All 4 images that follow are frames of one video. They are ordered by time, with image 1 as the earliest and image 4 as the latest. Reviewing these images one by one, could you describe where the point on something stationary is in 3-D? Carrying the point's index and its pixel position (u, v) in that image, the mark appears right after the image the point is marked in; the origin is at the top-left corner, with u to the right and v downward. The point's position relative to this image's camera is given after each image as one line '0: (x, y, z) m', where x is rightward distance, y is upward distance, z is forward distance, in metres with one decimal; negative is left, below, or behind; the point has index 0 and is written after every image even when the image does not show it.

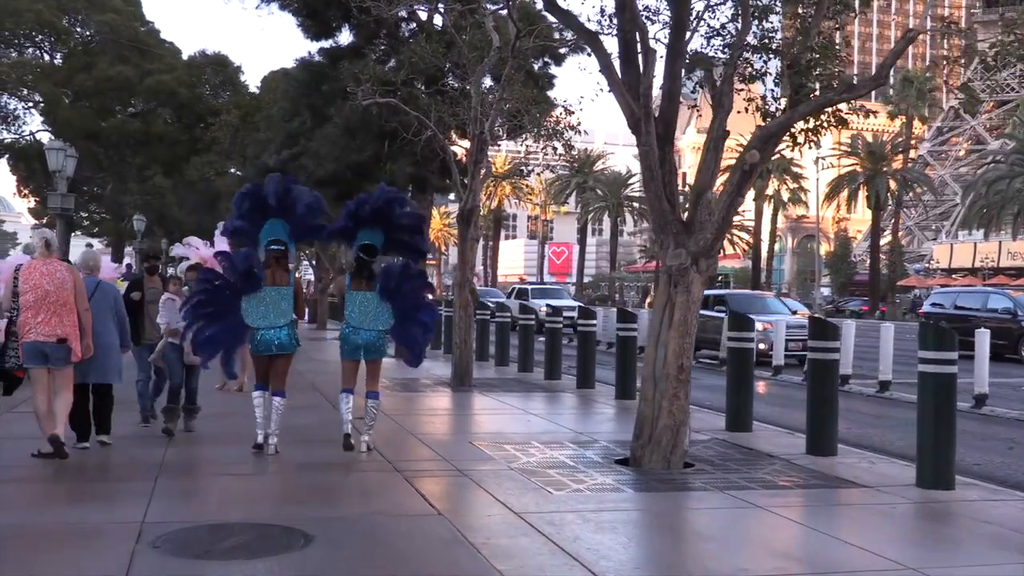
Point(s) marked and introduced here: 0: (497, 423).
0: (-0.2, -1.5, +12.0) m
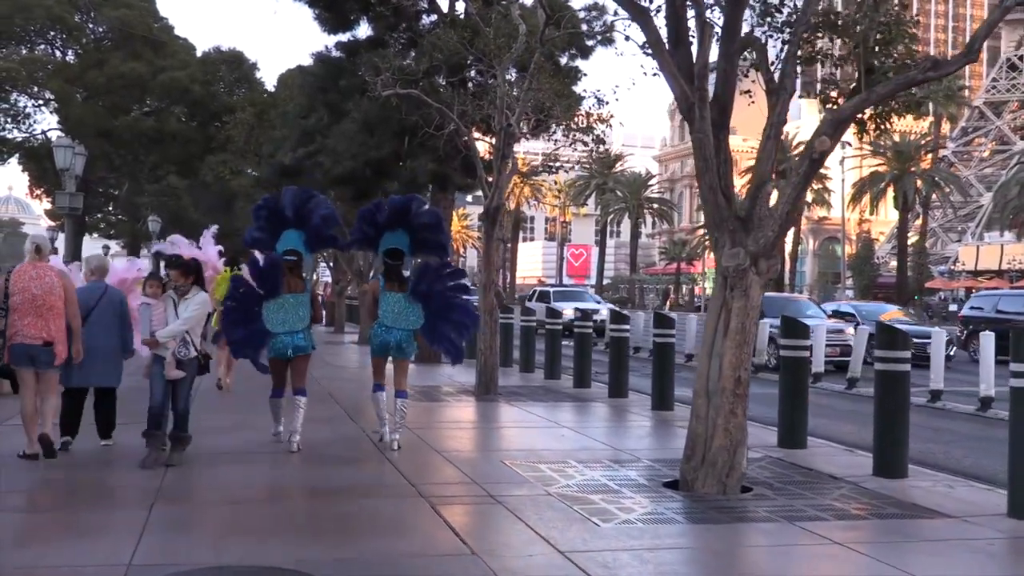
0: (+0.1, -1.5, +11.1) m
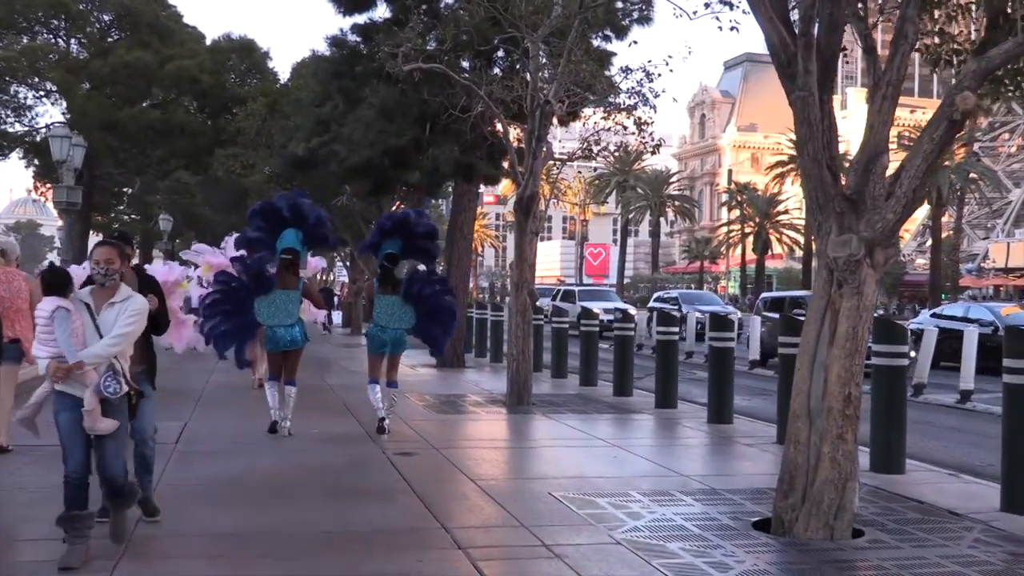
0: (+0.5, -1.5, +9.5) m
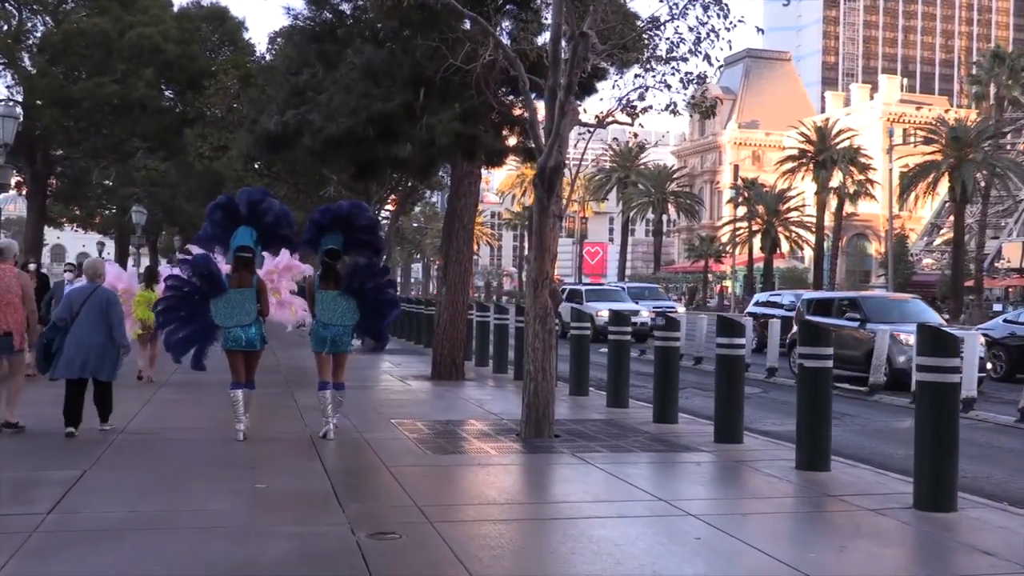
0: (+0.7, -1.5, +6.4) m
